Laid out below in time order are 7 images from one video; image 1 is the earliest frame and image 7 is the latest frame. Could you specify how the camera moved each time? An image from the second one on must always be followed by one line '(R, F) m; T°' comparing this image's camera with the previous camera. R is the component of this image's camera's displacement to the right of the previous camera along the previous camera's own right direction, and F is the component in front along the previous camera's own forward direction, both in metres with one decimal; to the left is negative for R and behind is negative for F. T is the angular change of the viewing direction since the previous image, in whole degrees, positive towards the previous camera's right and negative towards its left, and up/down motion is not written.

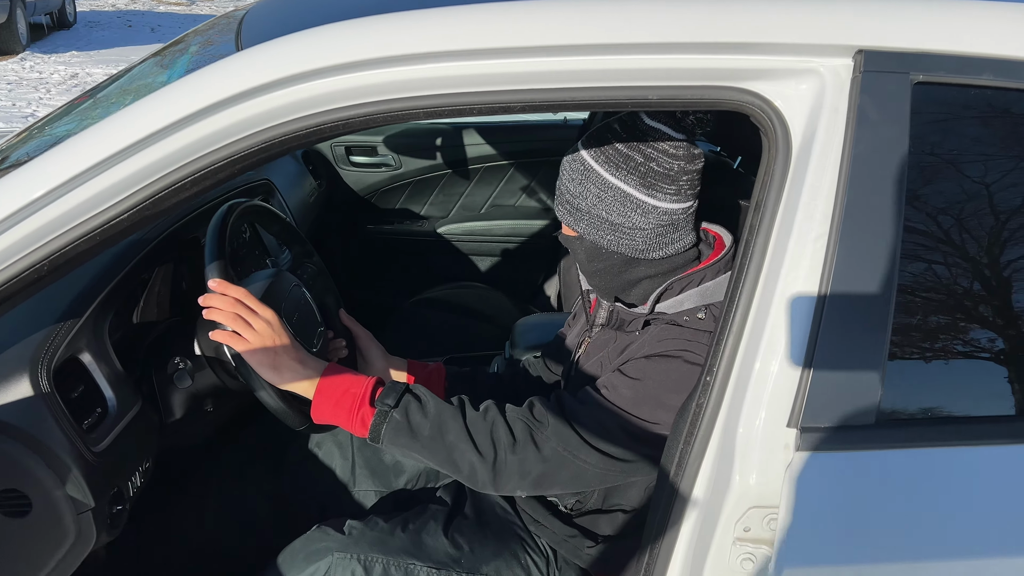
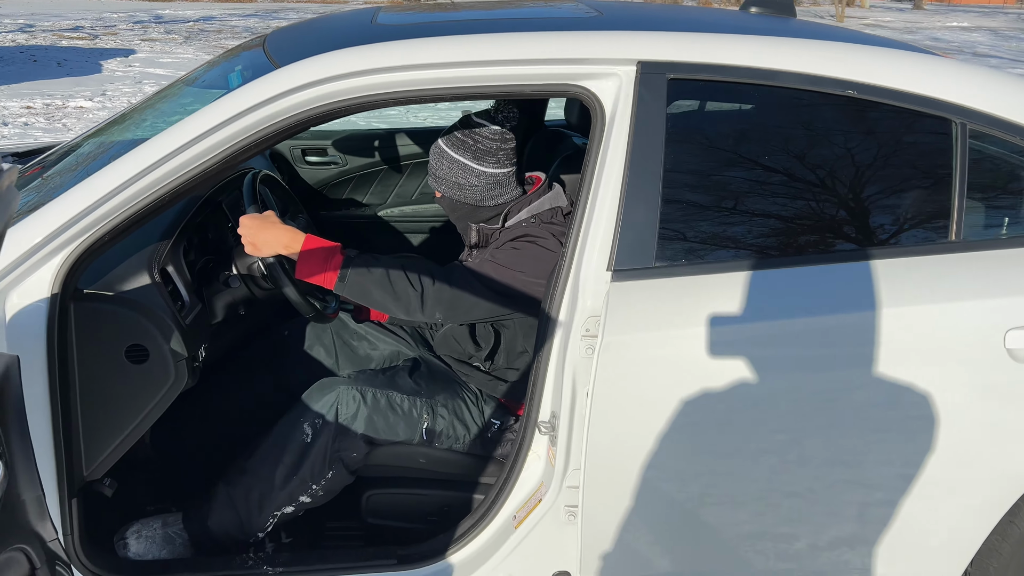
(0.0, -0.6) m; +6°
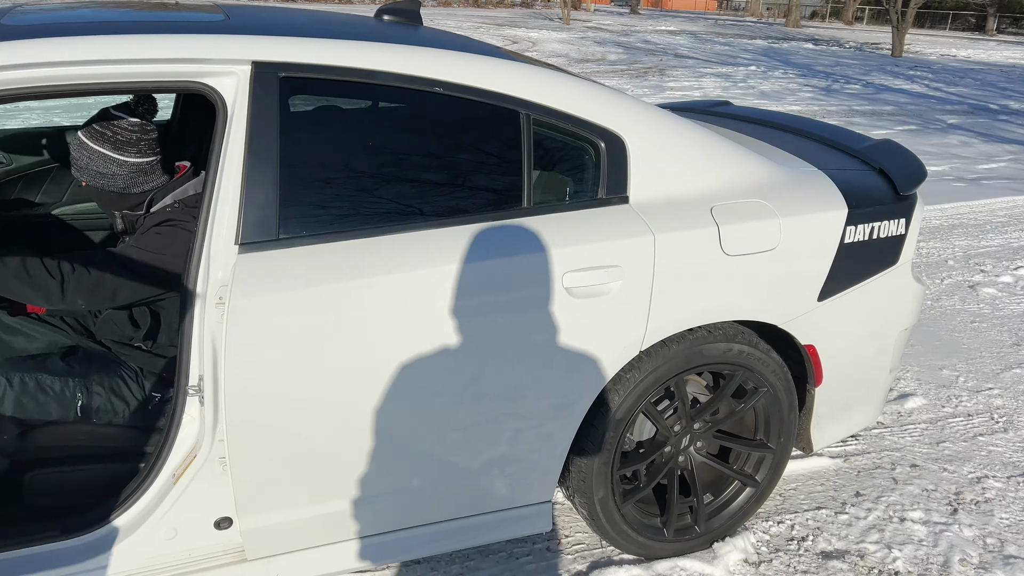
(+0.2, -0.3) m; +16°
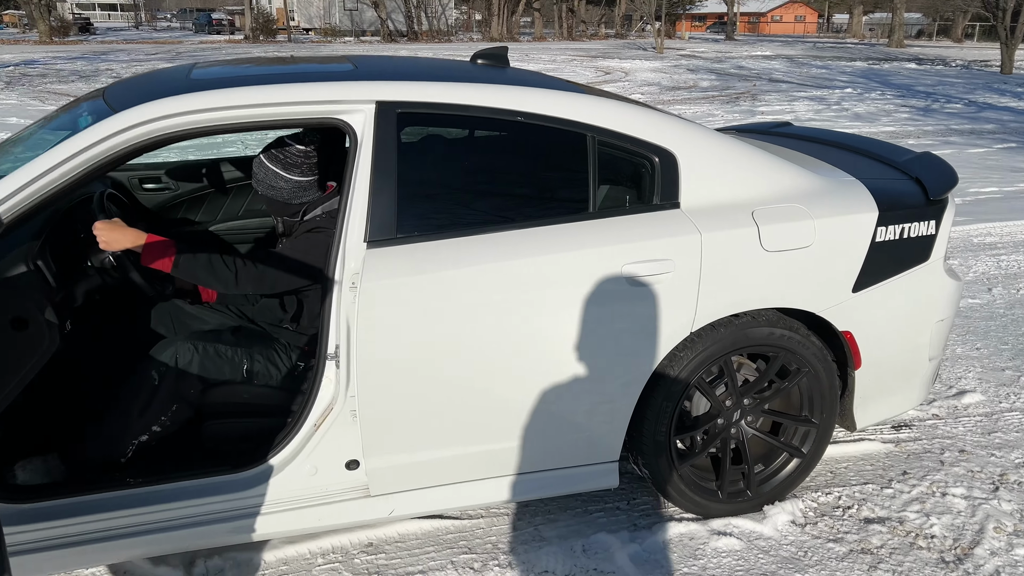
(+0.1, -0.4) m; -7°
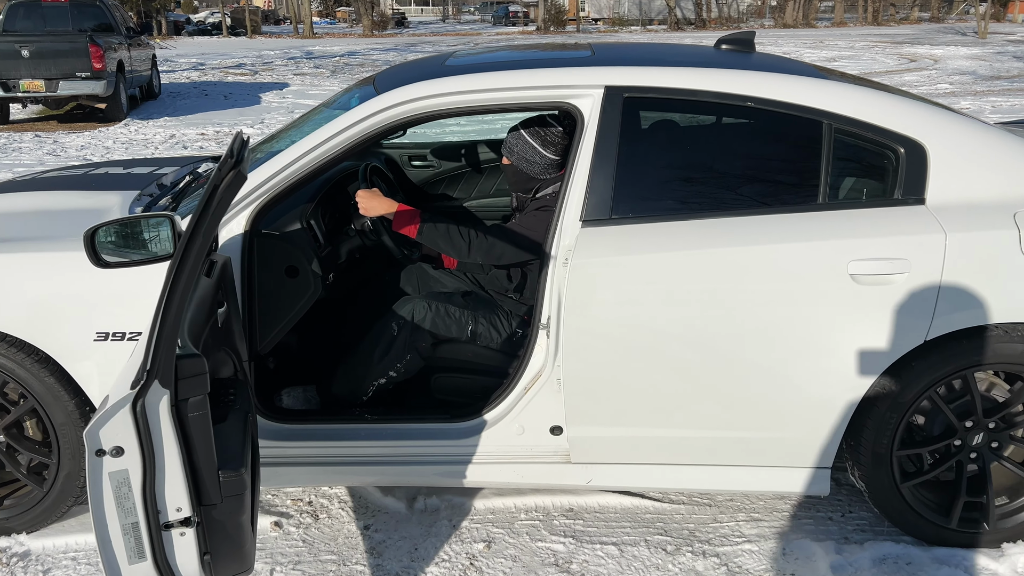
(+0.2, 0.0) m; -19°
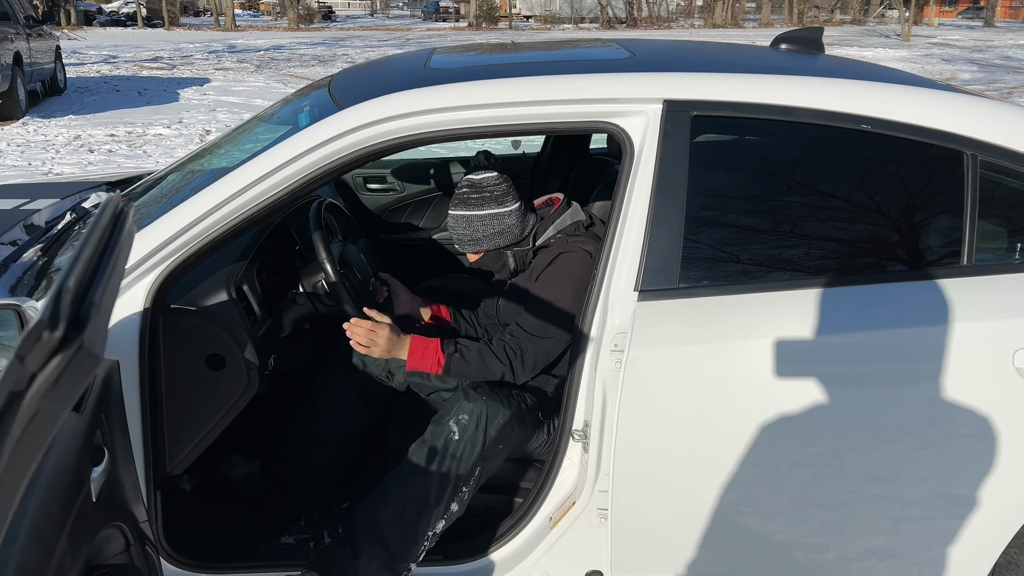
(-0.2, +0.7) m; +5°
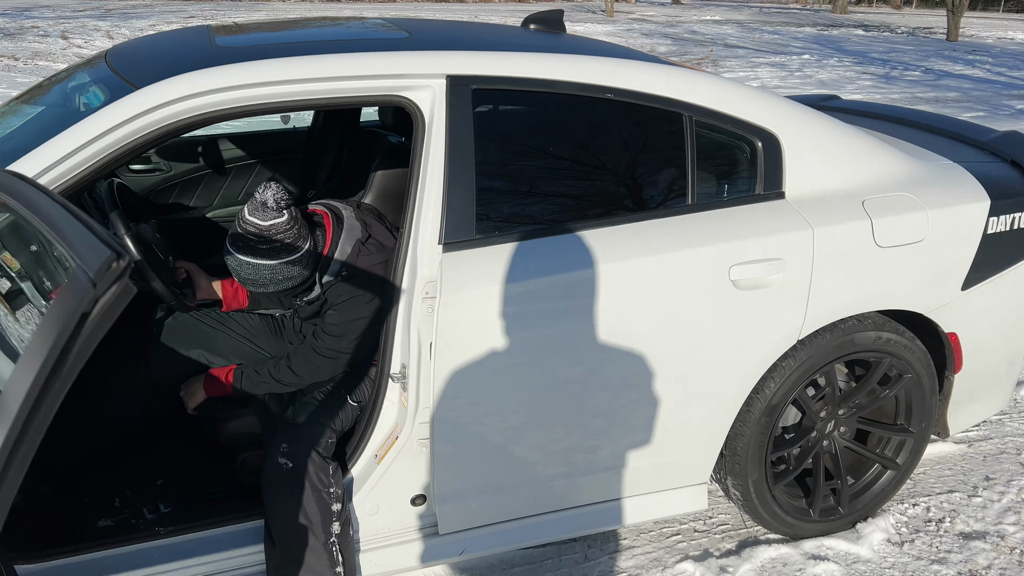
(-0.2, -0.2) m; +18°
